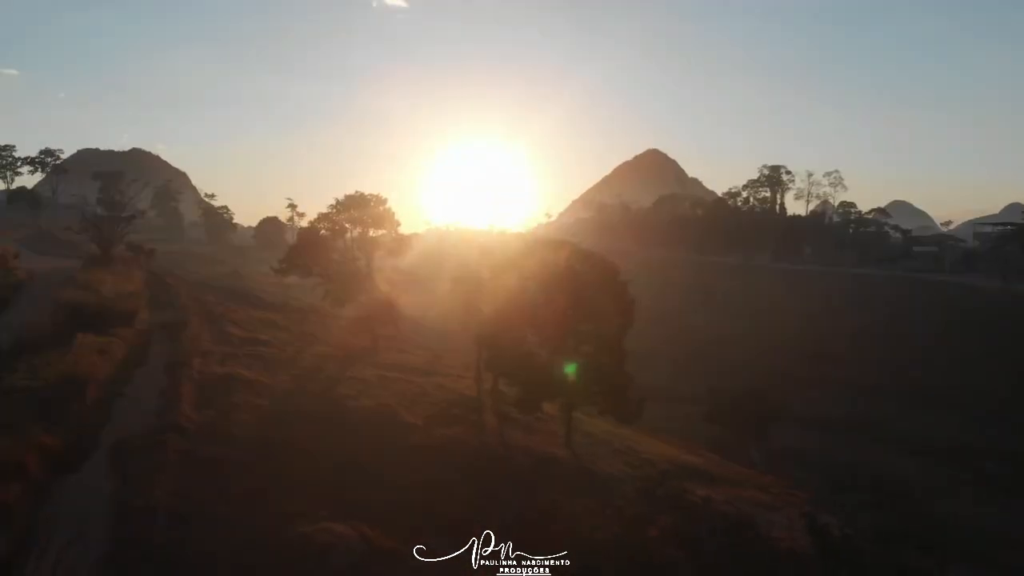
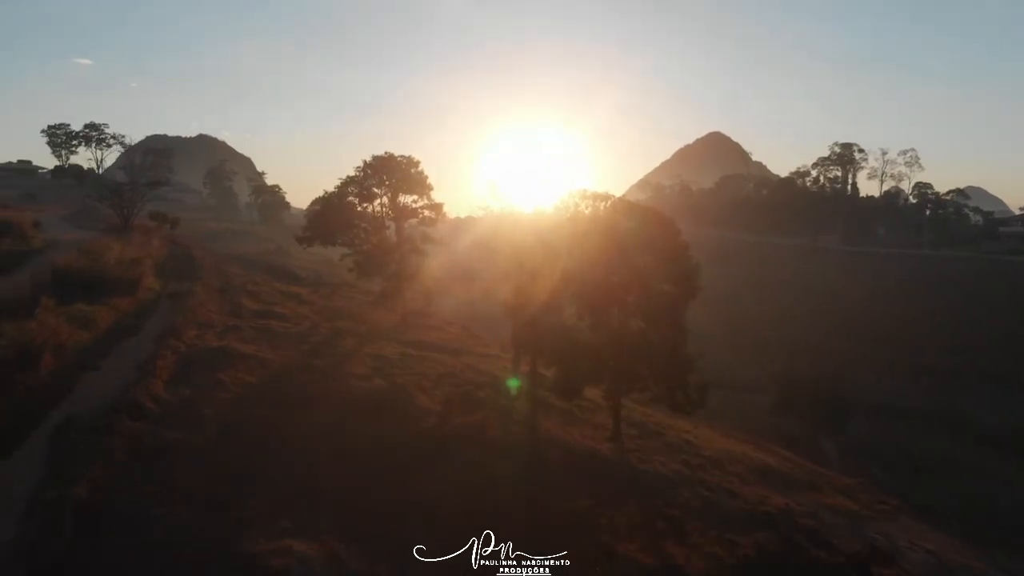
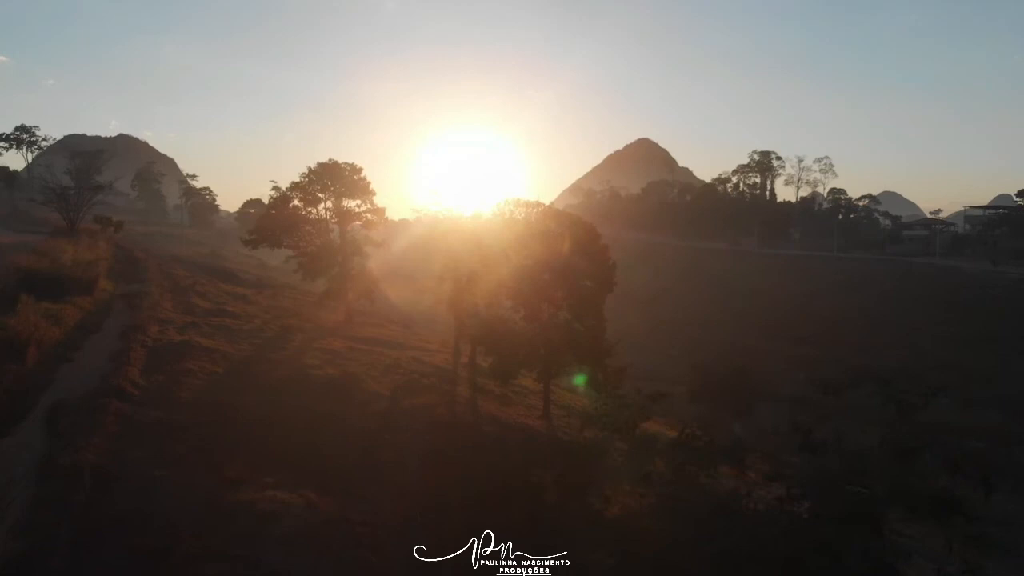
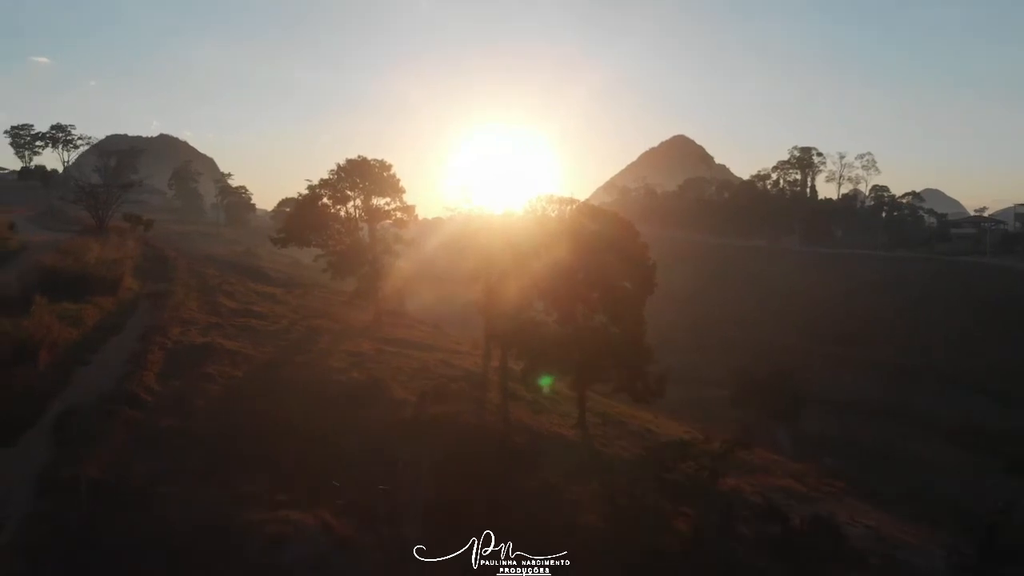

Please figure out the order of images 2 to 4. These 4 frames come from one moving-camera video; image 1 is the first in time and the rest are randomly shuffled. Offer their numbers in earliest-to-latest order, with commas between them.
3, 4, 2
